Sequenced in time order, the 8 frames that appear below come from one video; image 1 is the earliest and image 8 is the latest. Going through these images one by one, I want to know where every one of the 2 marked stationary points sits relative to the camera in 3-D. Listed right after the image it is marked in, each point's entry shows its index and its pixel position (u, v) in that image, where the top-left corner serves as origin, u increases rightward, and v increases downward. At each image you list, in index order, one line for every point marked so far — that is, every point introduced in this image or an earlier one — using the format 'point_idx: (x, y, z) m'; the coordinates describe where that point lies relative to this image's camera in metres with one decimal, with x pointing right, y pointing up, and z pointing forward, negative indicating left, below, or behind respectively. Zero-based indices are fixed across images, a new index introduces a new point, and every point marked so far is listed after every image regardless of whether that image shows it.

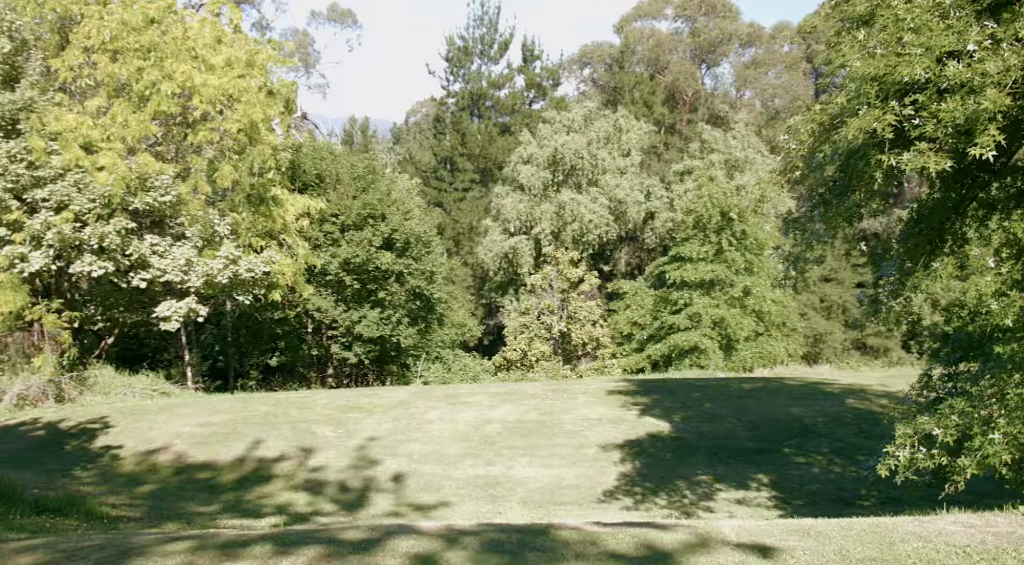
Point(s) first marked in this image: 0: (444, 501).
0: (-1.1, -3.5, +16.5) m
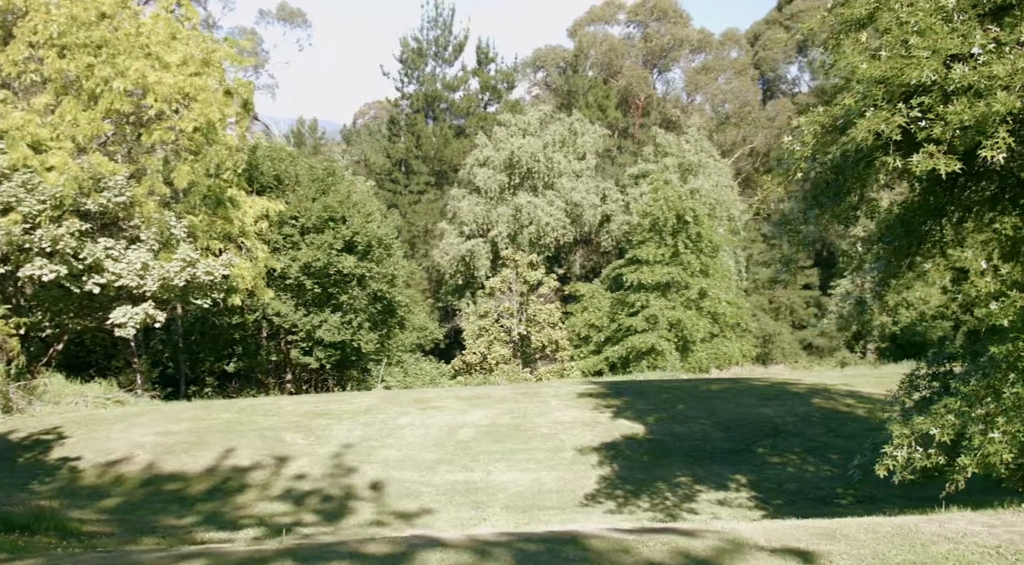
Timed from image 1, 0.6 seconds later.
0: (-1.4, -3.6, +16.4) m
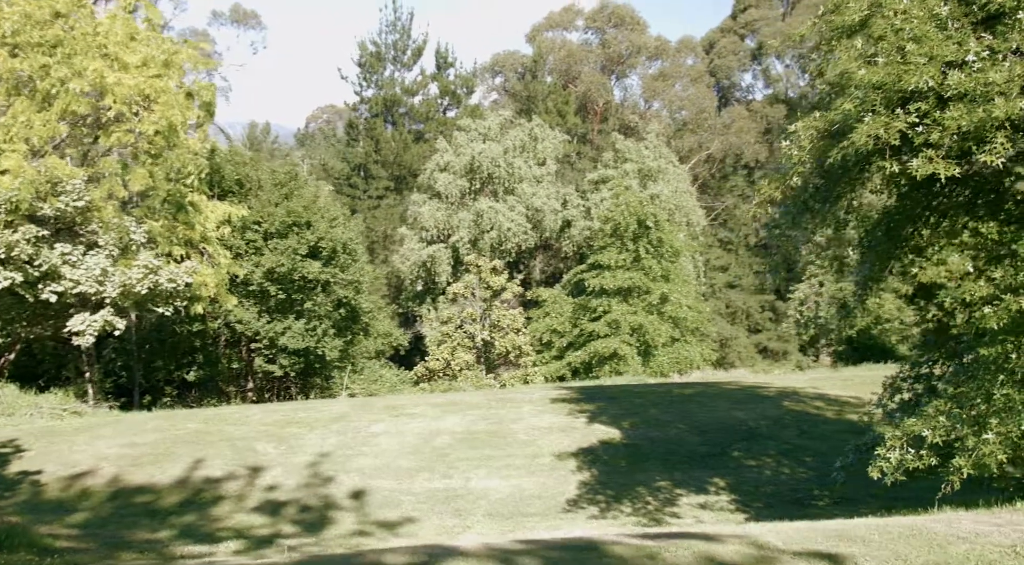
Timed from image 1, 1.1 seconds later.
0: (-1.7, -3.7, +16.3) m
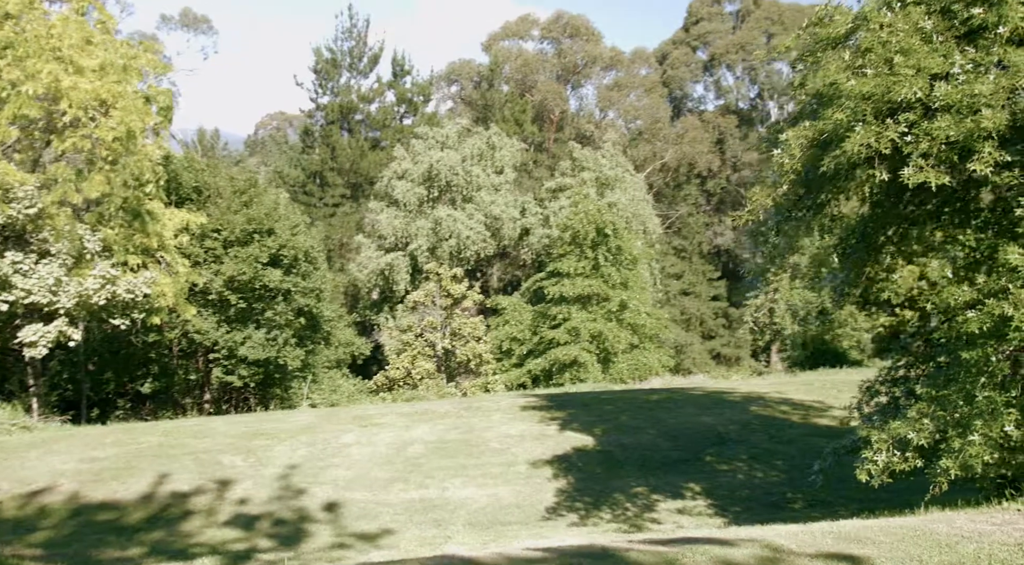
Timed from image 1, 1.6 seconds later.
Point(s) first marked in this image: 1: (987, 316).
0: (-2.0, -3.8, +16.1) m
1: (+5.5, -0.4, +11.8) m
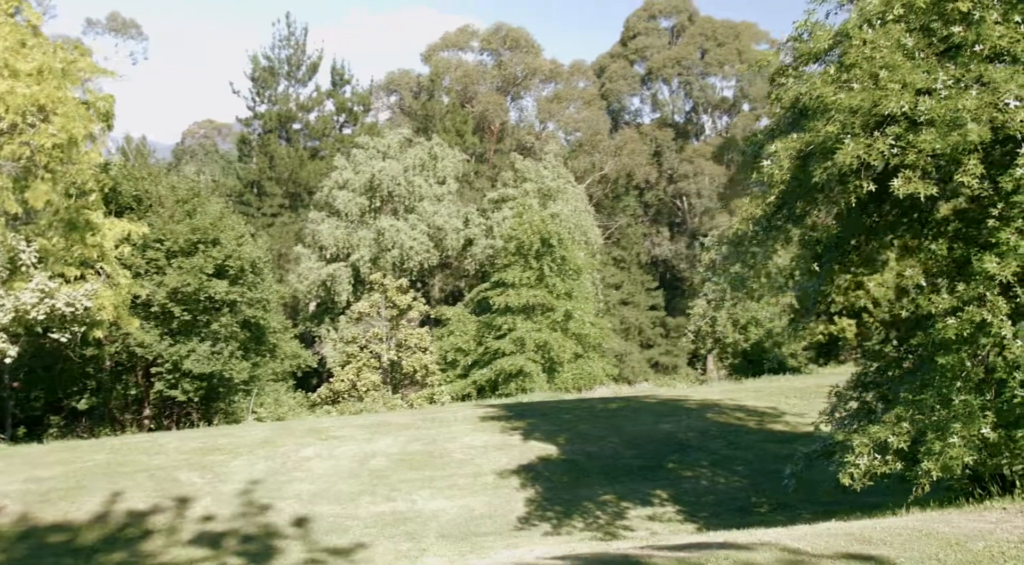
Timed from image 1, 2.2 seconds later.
0: (-2.3, -4.0, +15.8) m
1: (+5.4, -0.5, +12.4) m
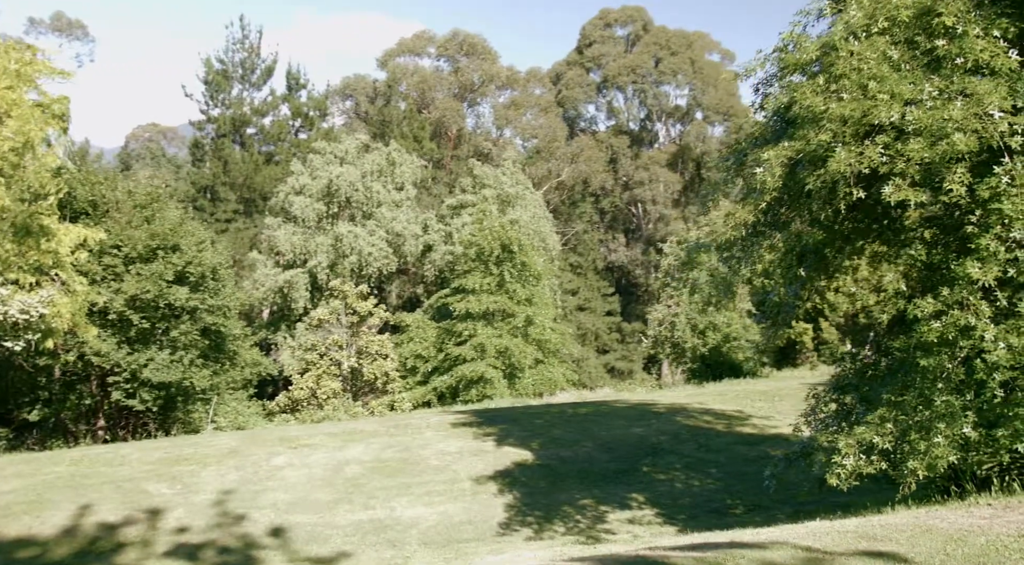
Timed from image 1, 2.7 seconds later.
0: (-2.6, -4.1, +15.7) m
1: (+5.4, -0.5, +12.8) m
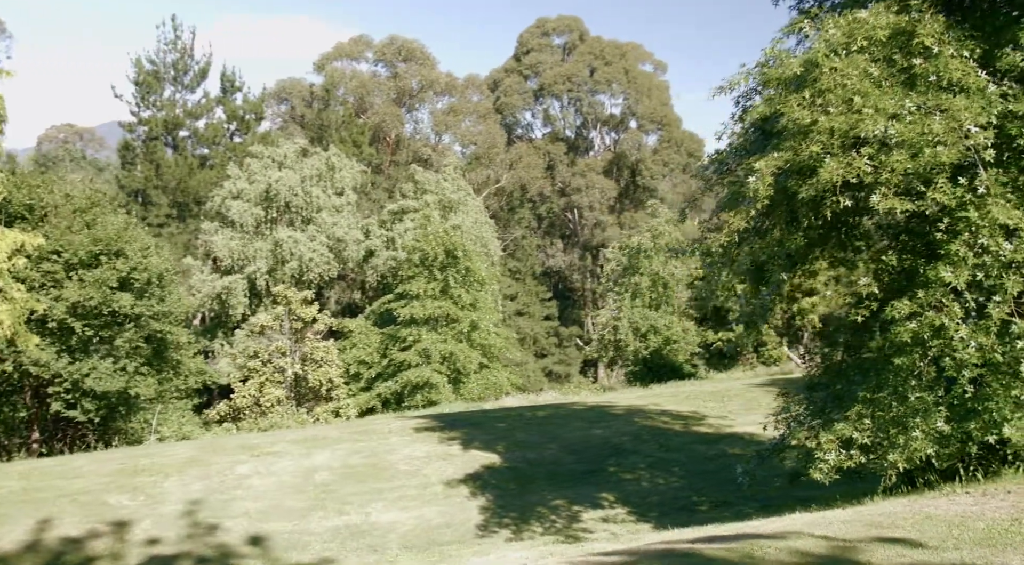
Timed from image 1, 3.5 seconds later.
0: (-2.8, -4.2, +15.5) m
1: (+5.4, -0.6, +13.5) m
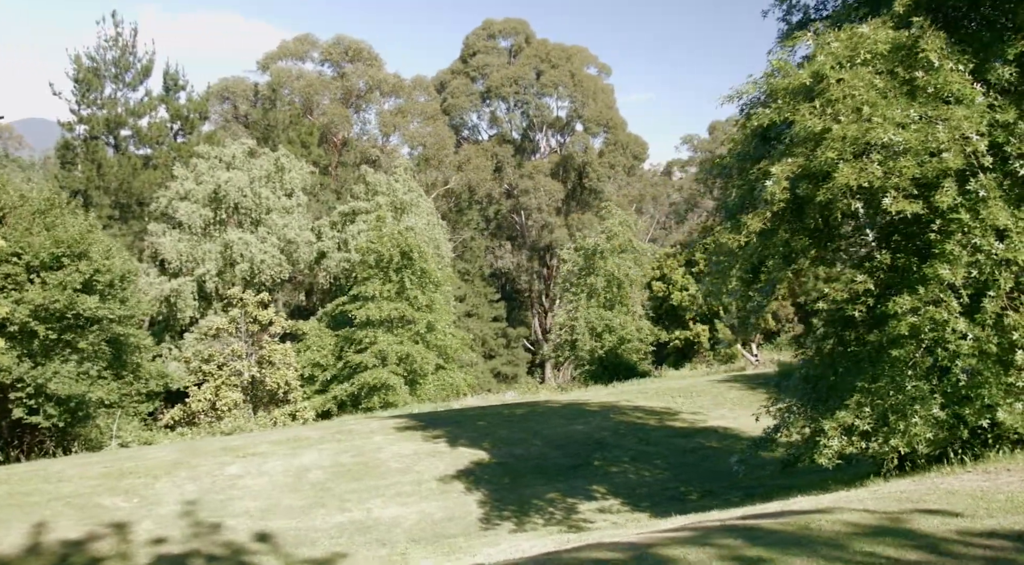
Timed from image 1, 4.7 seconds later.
0: (-2.7, -4.1, +15.4) m
1: (+5.7, -0.4, +14.3) m
